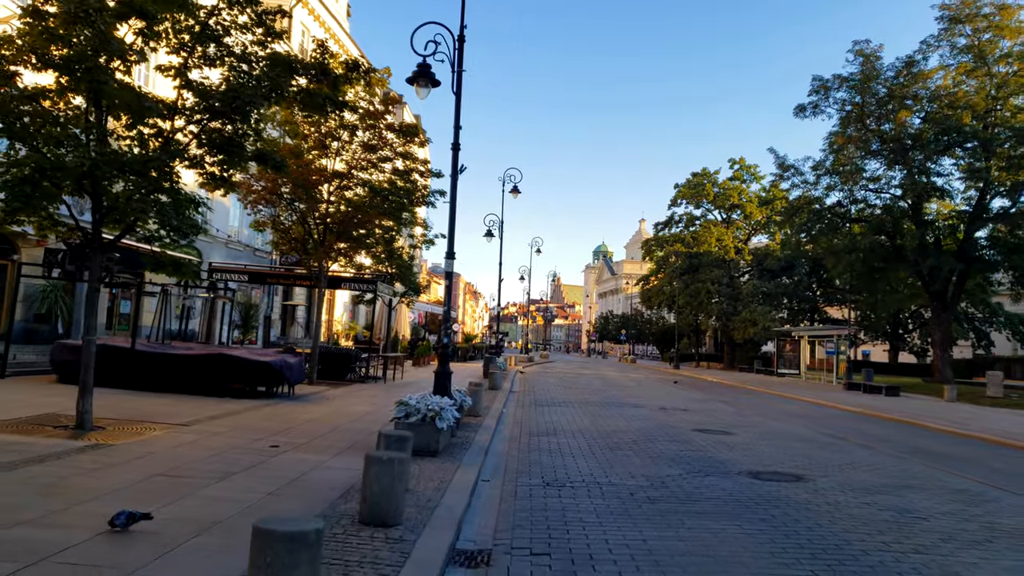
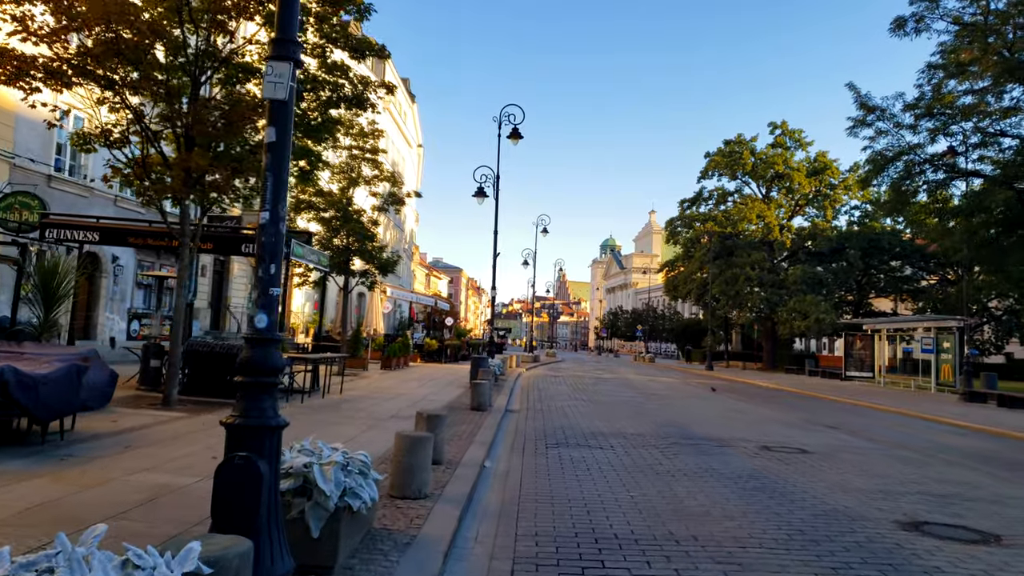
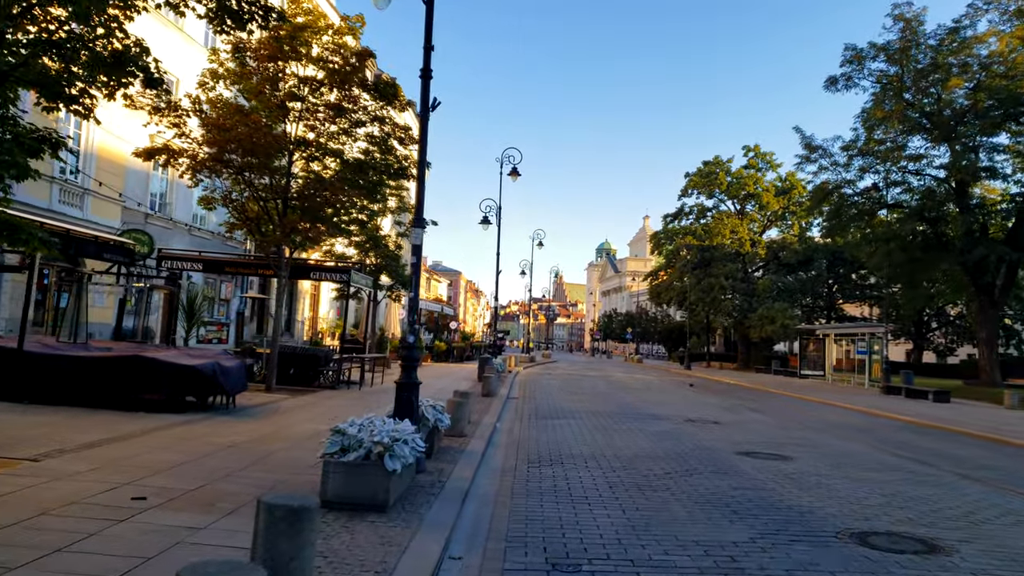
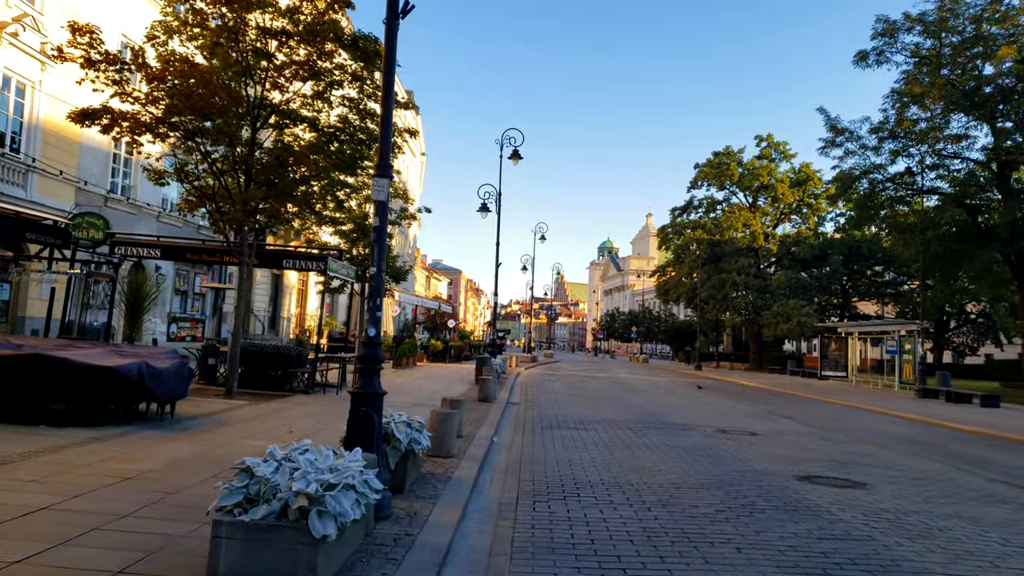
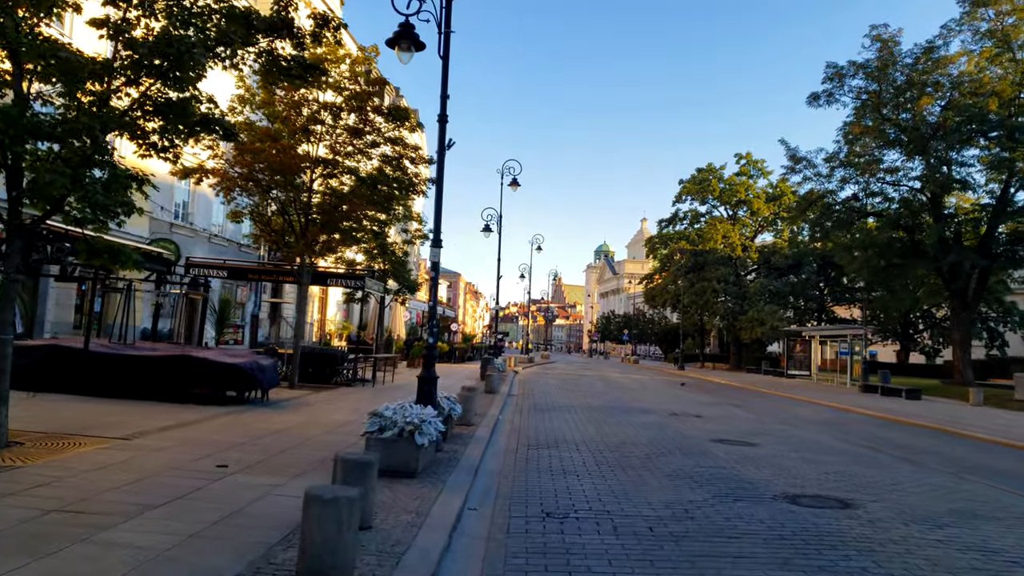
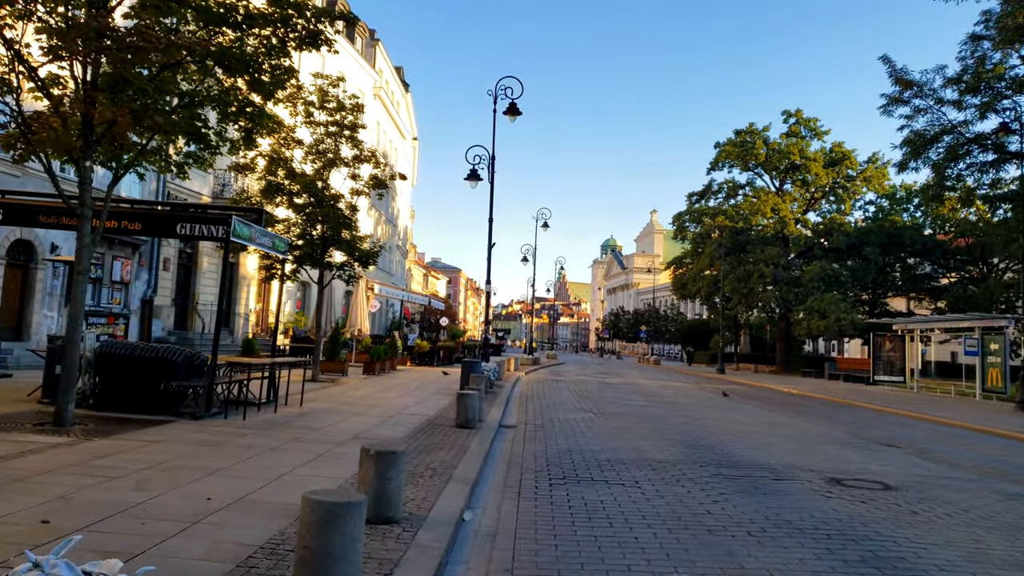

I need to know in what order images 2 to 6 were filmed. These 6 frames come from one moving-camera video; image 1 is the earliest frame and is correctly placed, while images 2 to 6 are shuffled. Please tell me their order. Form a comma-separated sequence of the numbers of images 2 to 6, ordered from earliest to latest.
5, 3, 4, 2, 6
